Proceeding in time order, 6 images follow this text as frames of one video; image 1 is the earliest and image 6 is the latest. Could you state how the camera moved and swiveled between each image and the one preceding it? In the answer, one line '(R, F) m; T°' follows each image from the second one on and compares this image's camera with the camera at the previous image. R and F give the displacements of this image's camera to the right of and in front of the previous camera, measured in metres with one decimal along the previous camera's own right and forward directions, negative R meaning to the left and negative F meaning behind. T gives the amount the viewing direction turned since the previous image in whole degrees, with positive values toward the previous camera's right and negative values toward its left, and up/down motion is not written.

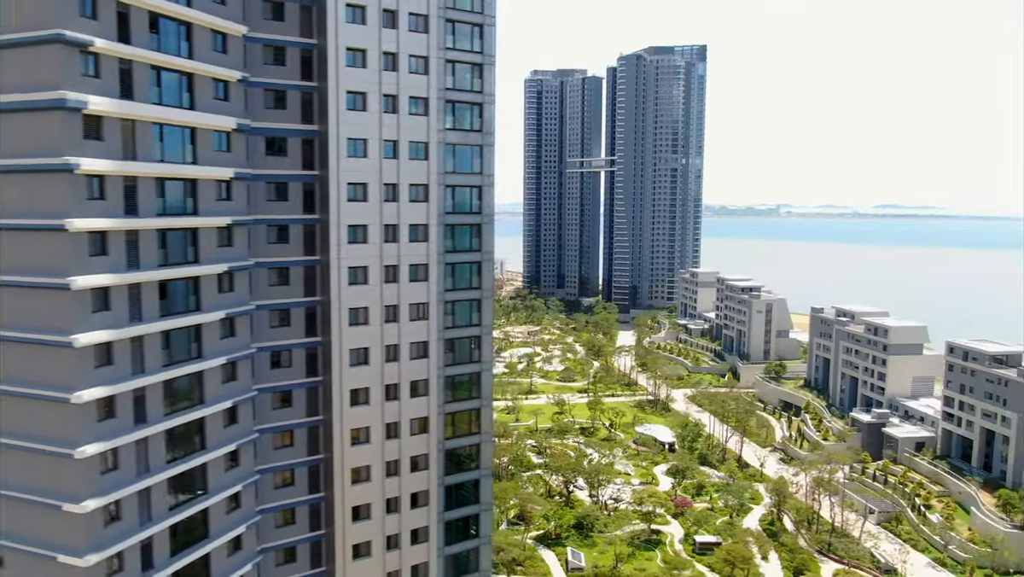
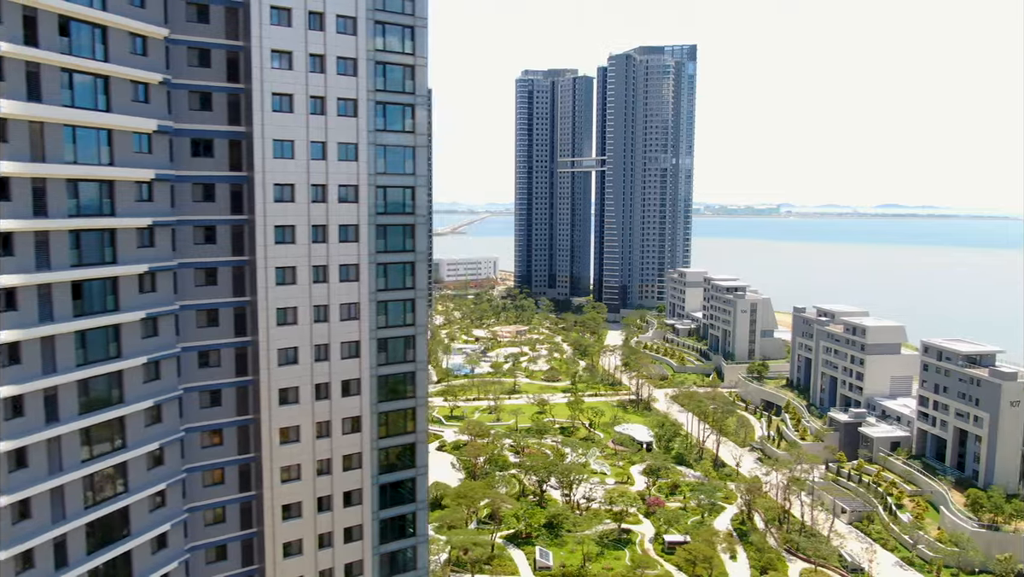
(+1.9, -0.2) m; 0°
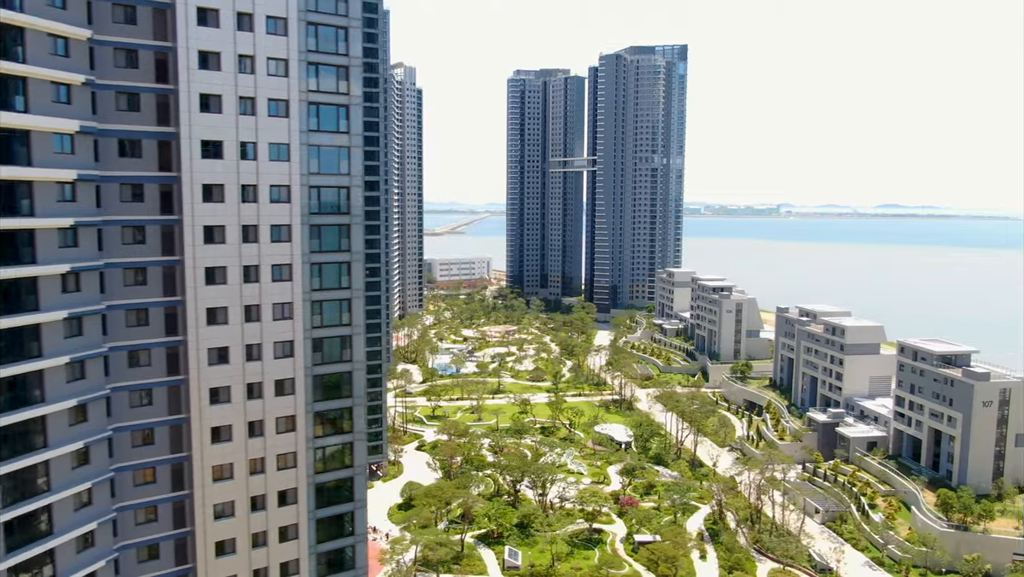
(+1.9, -0.1) m; 0°
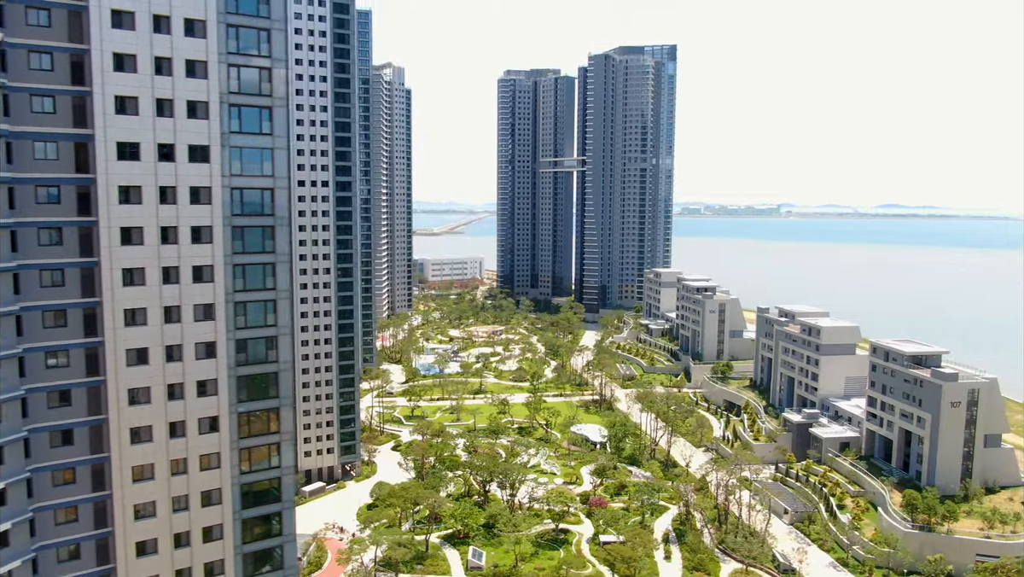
(+2.2, -0.1) m; 0°
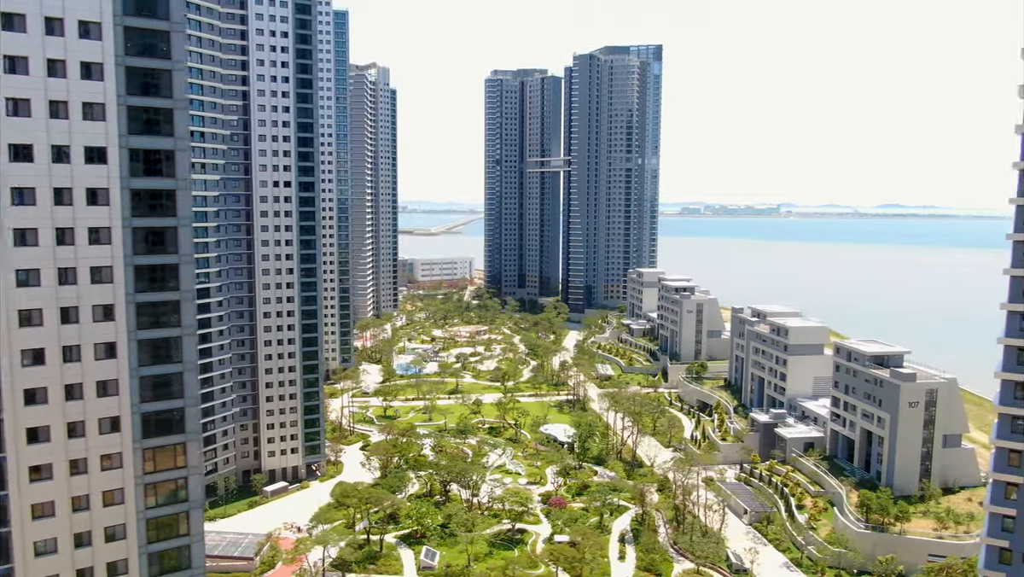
(+2.9, -0.1) m; 0°
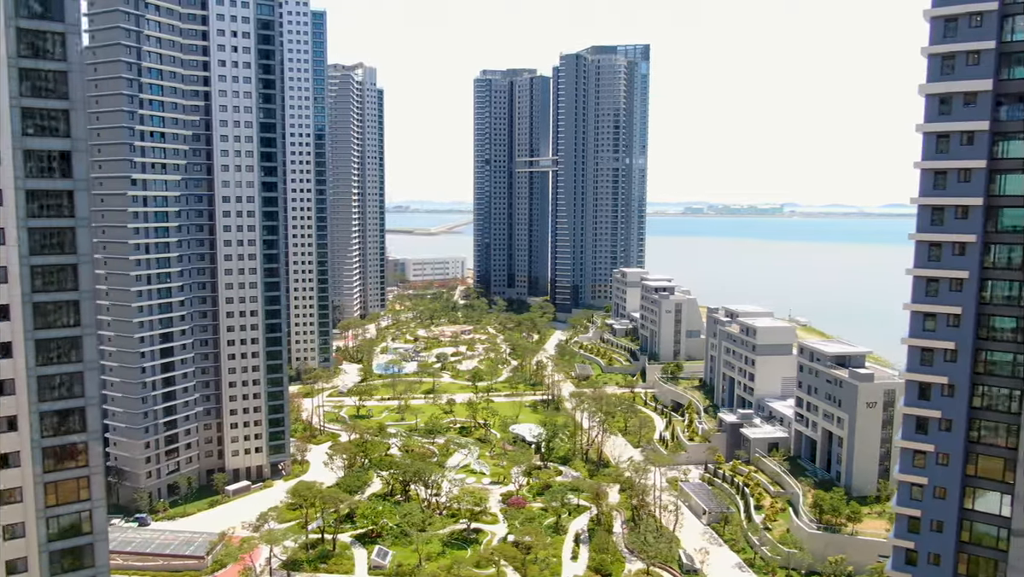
(+3.1, 0.0) m; 0°
